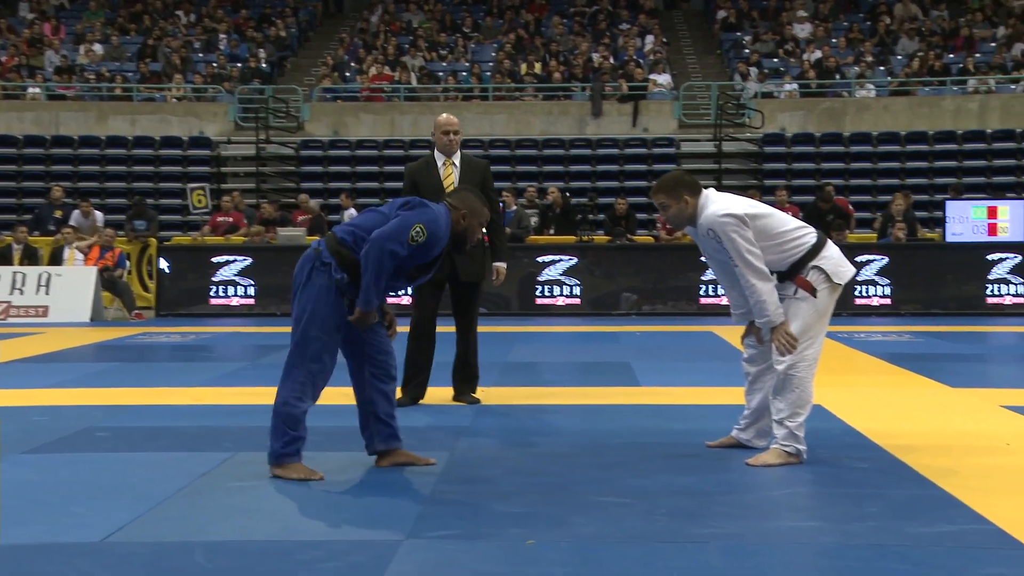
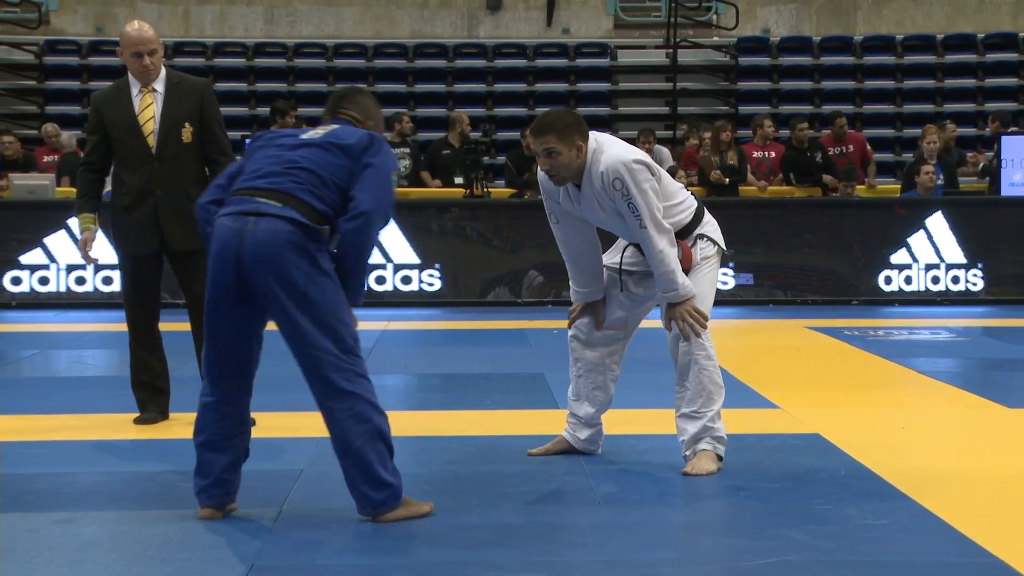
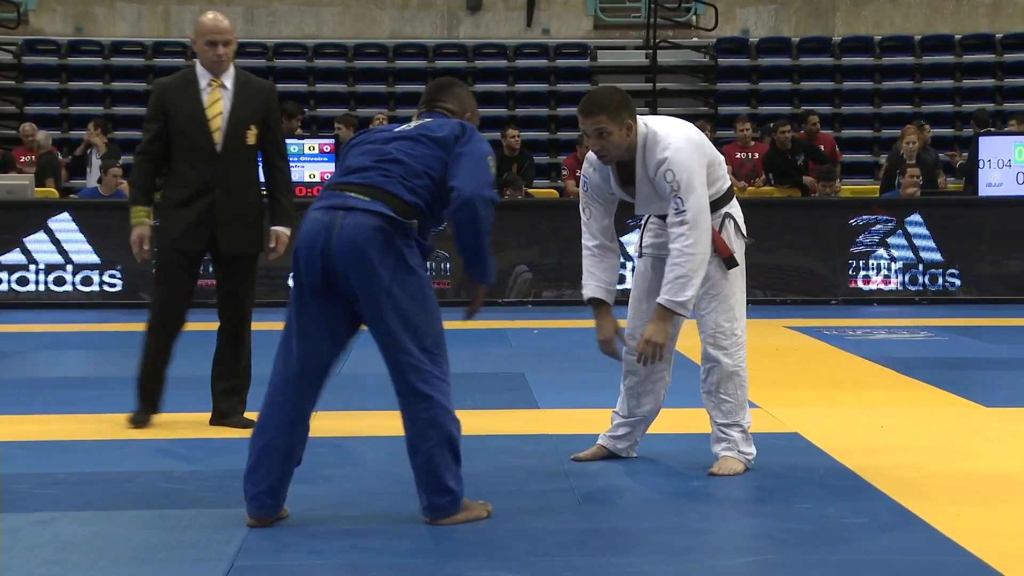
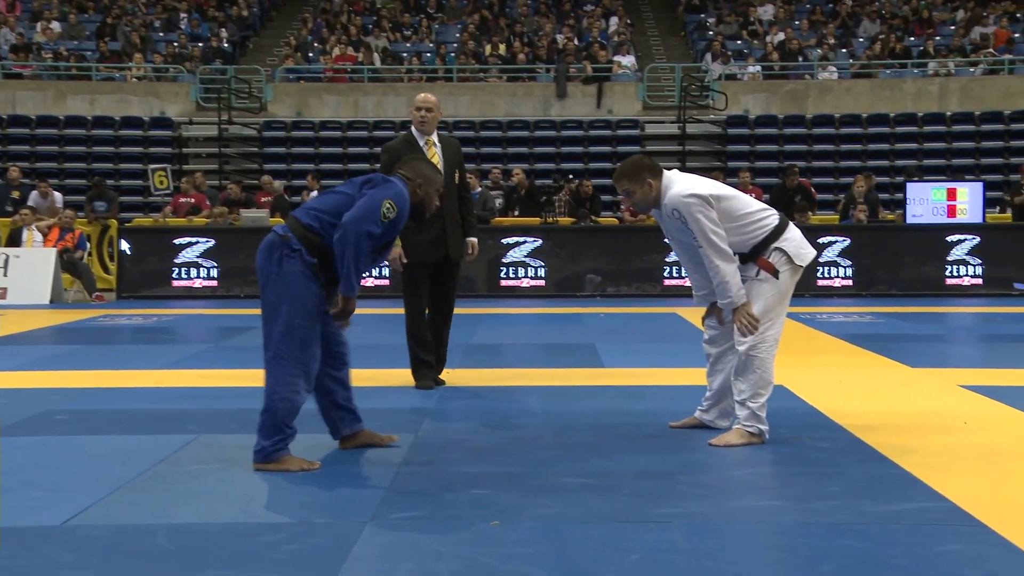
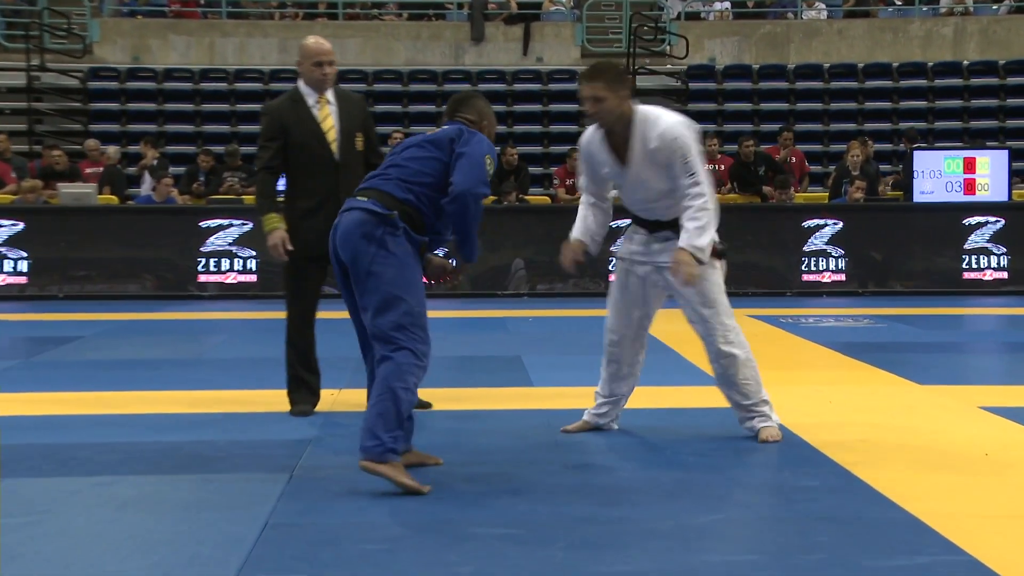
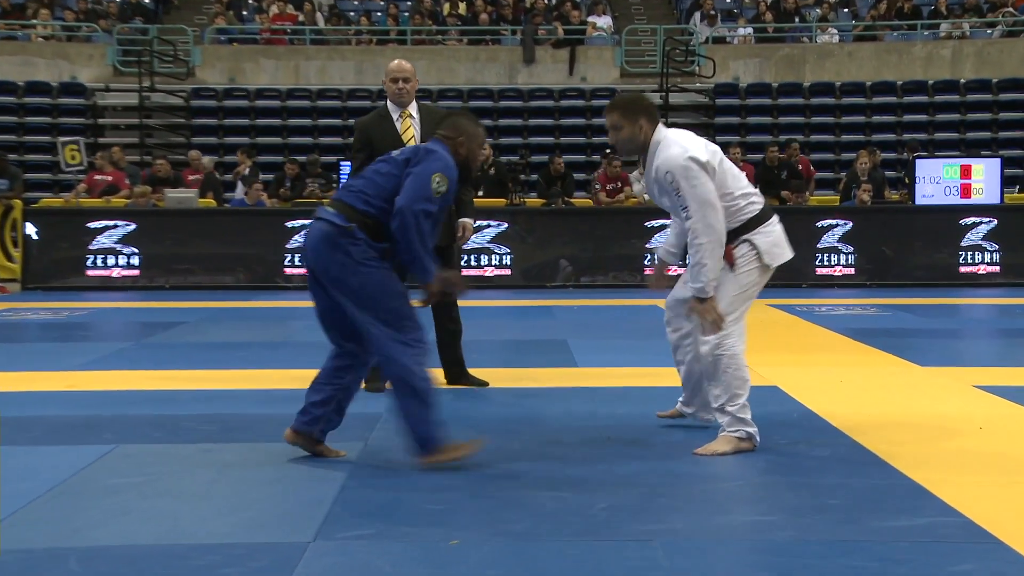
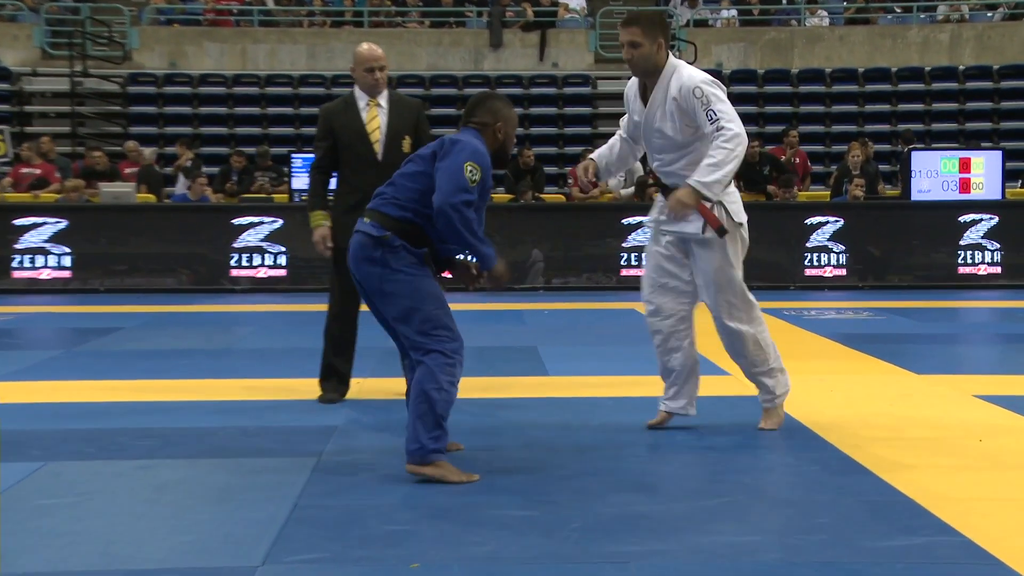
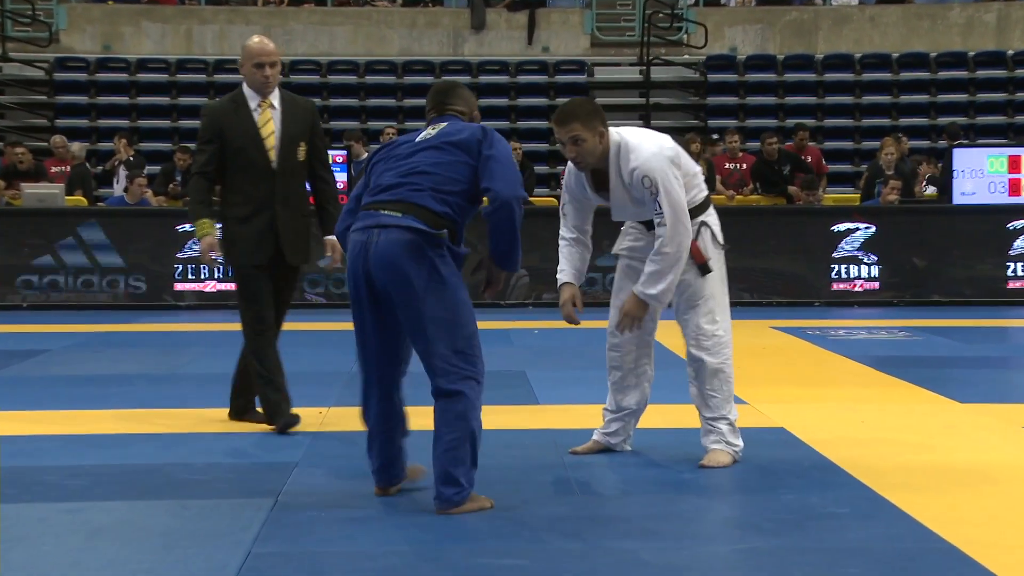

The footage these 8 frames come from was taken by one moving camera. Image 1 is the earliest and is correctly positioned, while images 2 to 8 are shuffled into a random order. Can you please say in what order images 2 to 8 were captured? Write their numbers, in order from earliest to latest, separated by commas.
4, 6, 7, 5, 8, 3, 2
